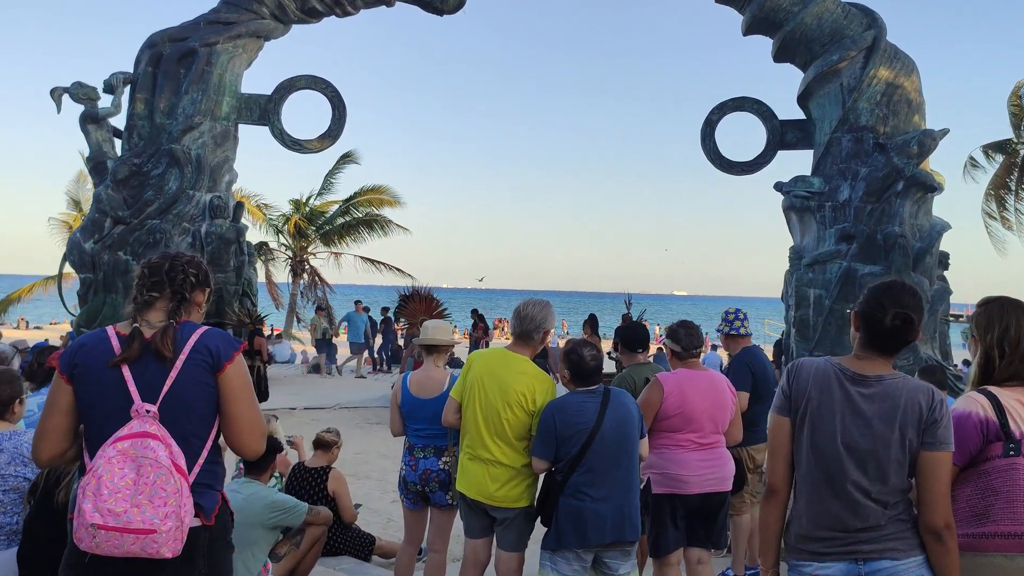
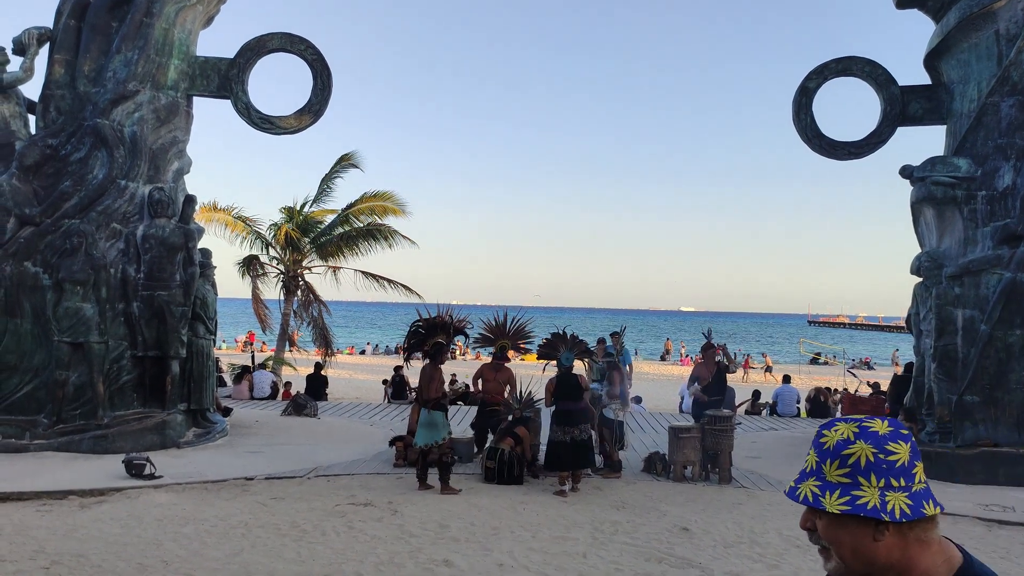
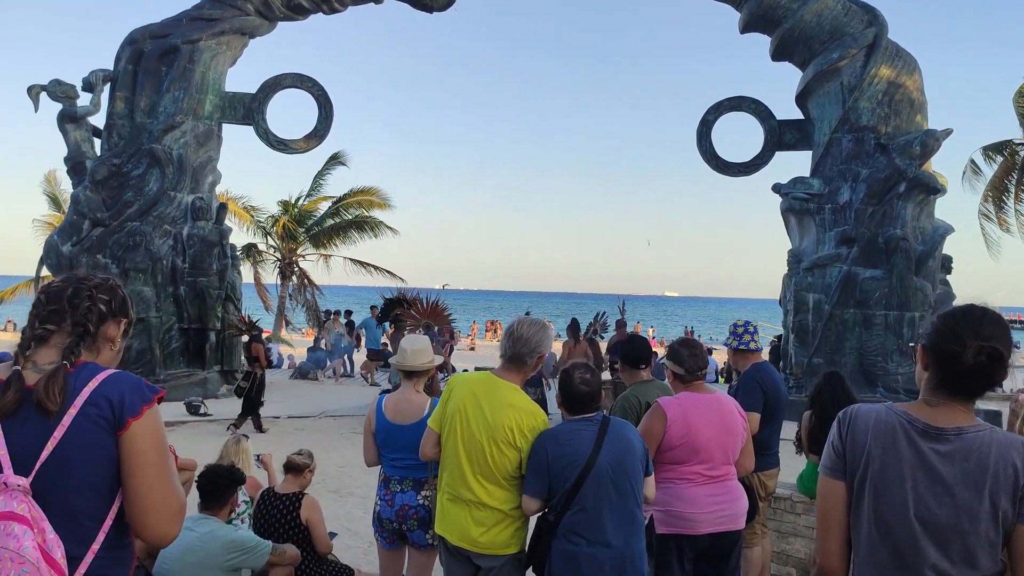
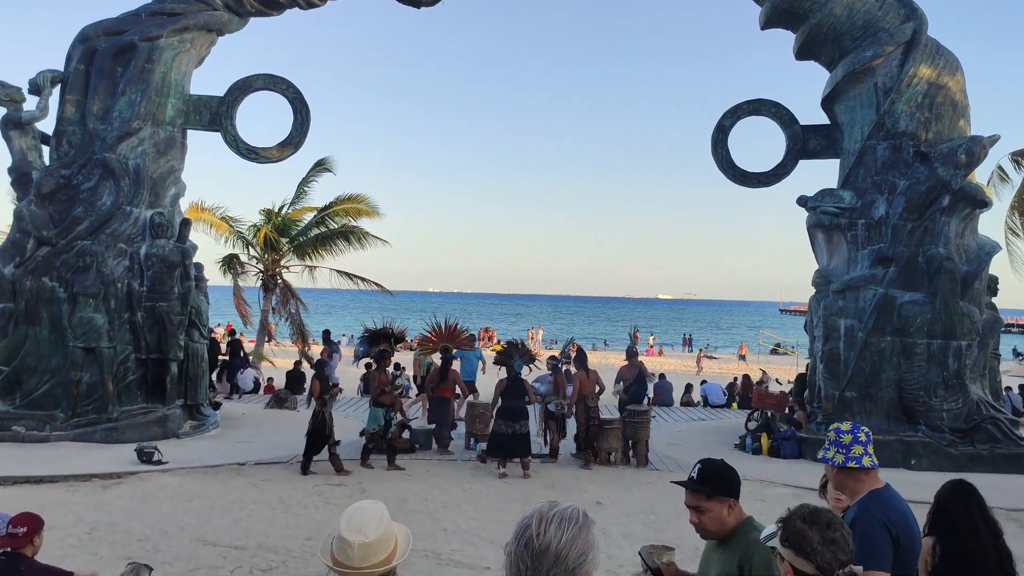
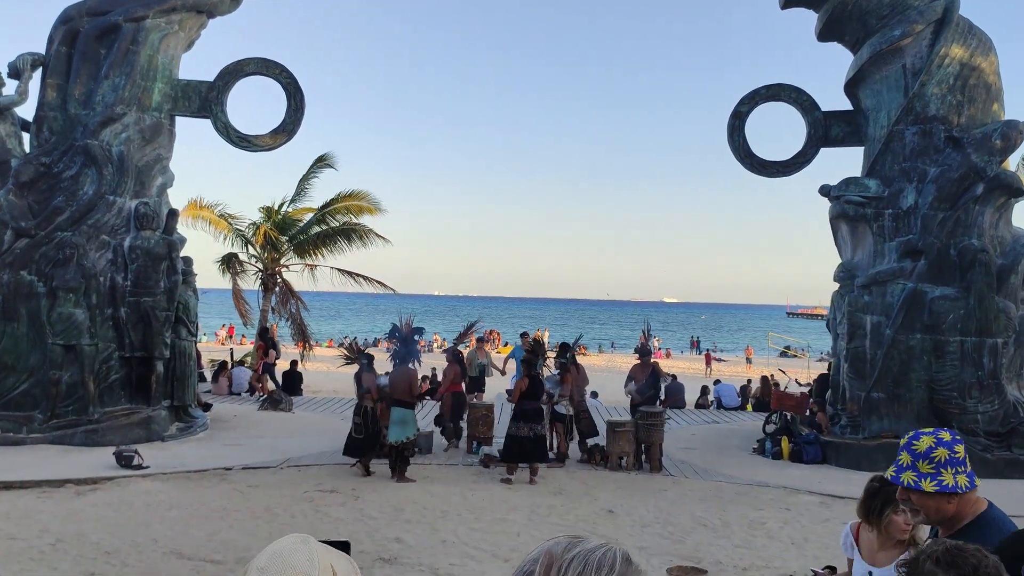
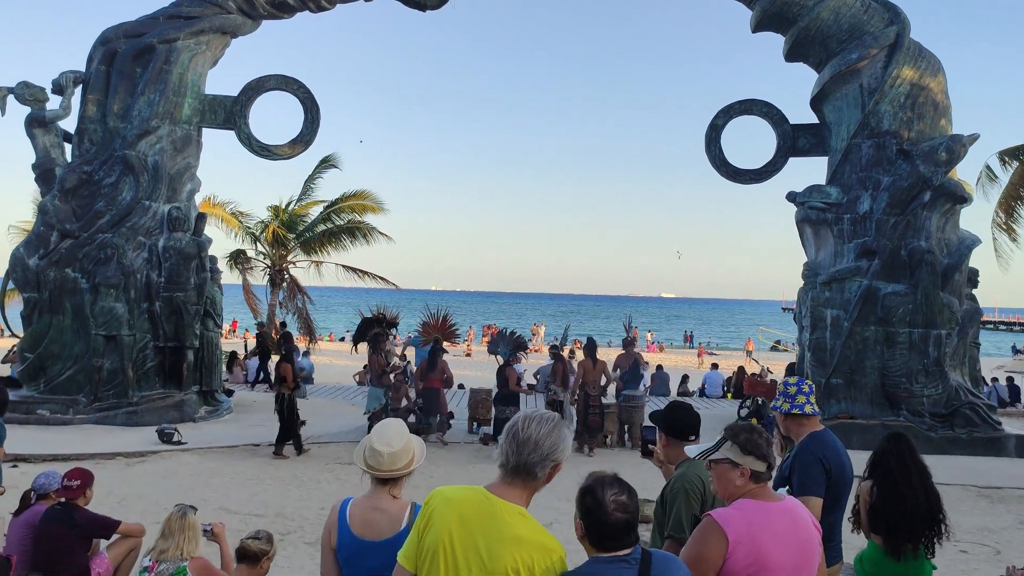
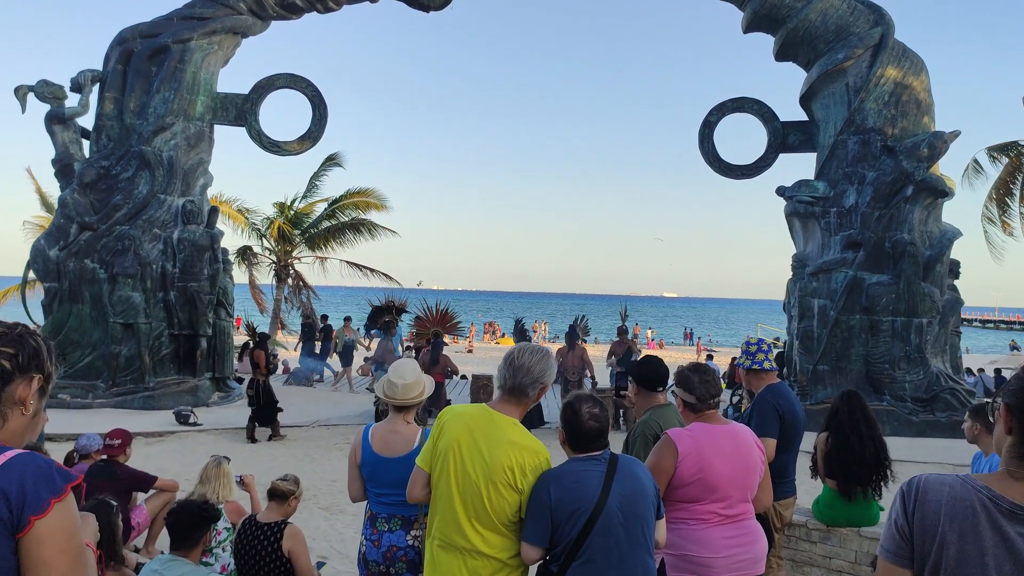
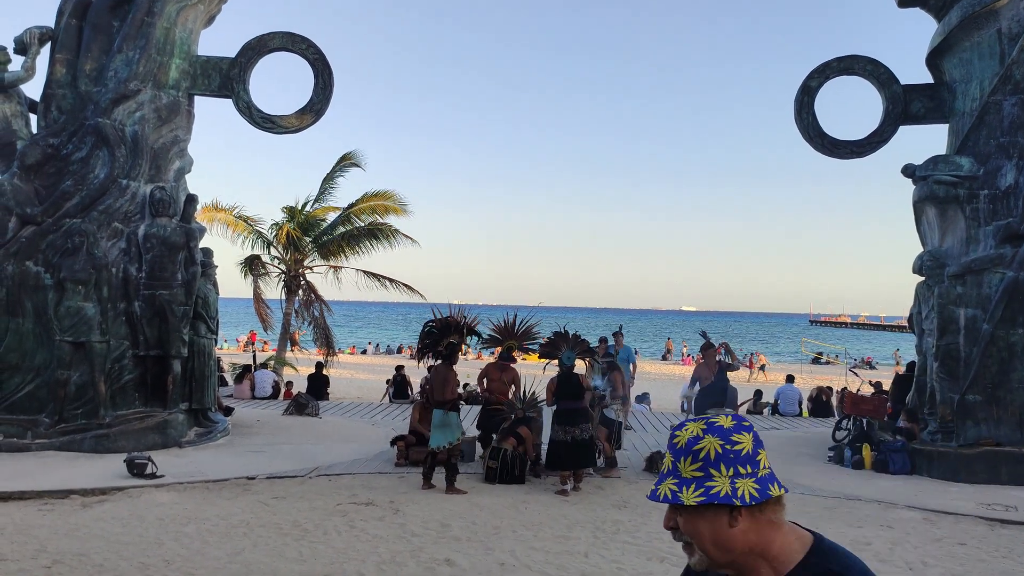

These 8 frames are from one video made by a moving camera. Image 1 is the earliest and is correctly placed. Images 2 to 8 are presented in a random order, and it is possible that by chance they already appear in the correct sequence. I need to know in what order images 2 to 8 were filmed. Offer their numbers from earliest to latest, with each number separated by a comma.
3, 7, 6, 4, 5, 2, 8
